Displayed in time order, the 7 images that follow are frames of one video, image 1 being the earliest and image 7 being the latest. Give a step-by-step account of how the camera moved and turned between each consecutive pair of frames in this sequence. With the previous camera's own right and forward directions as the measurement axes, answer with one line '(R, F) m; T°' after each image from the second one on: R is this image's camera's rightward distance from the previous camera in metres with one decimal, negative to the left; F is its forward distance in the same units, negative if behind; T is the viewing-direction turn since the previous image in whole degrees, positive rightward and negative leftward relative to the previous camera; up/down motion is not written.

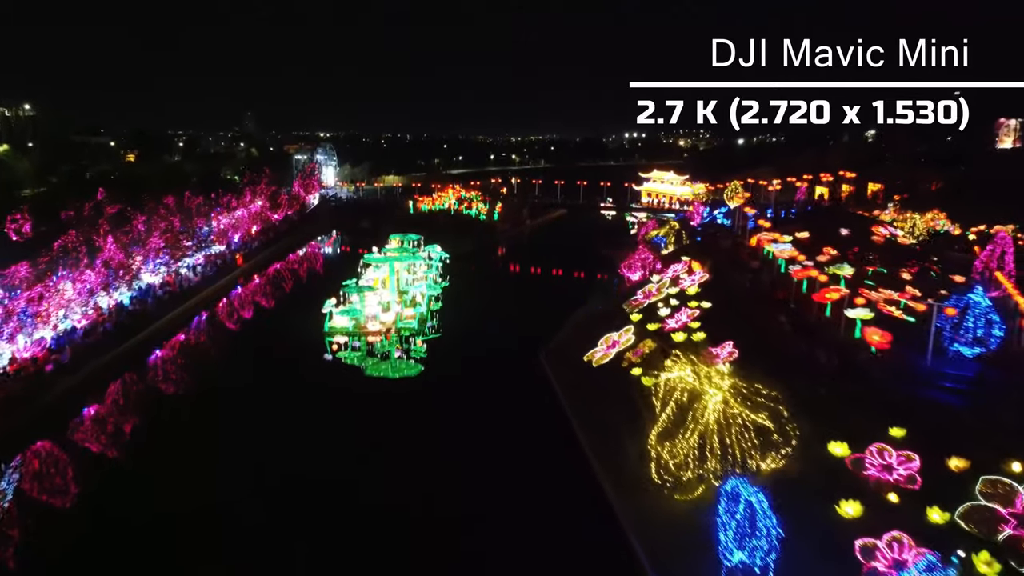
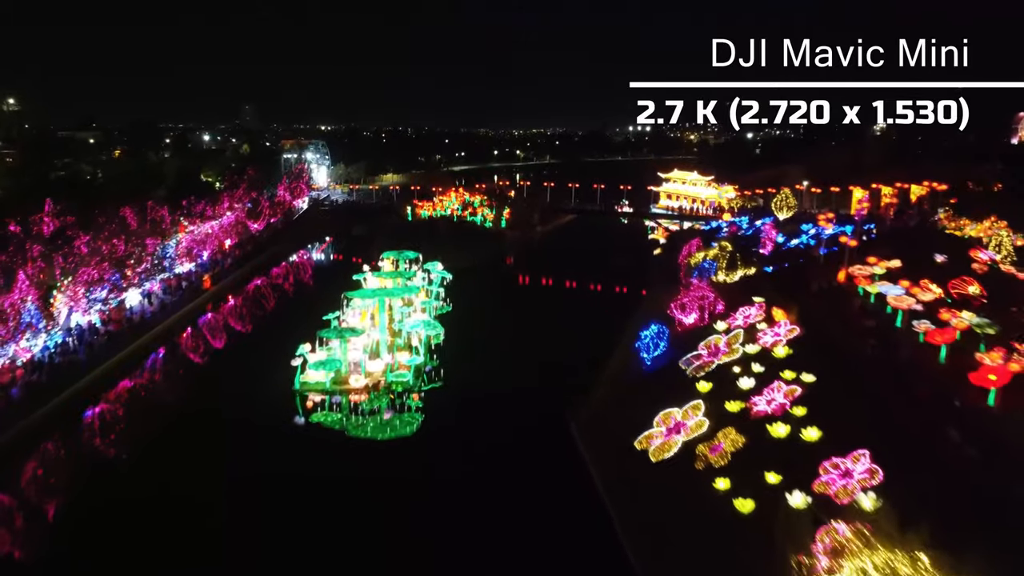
(-0.2, +4.2) m; 0°
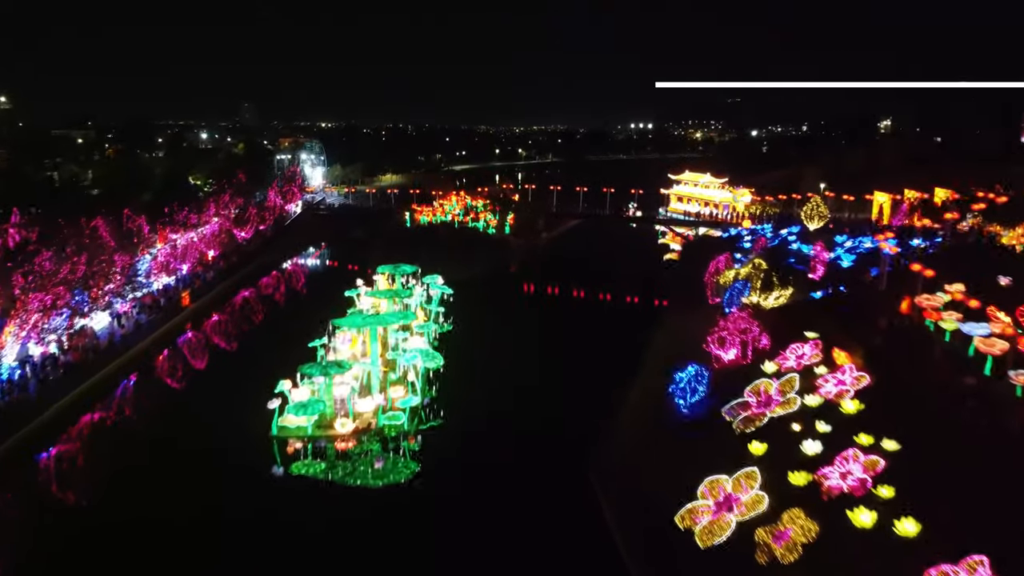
(-0.1, +2.1) m; 0°
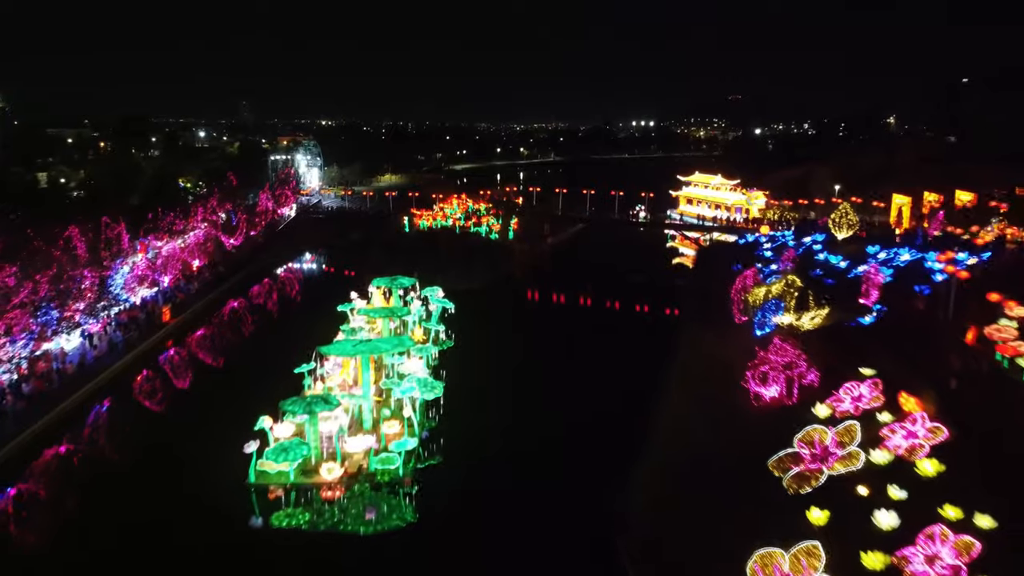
(-0.1, +1.6) m; 0°
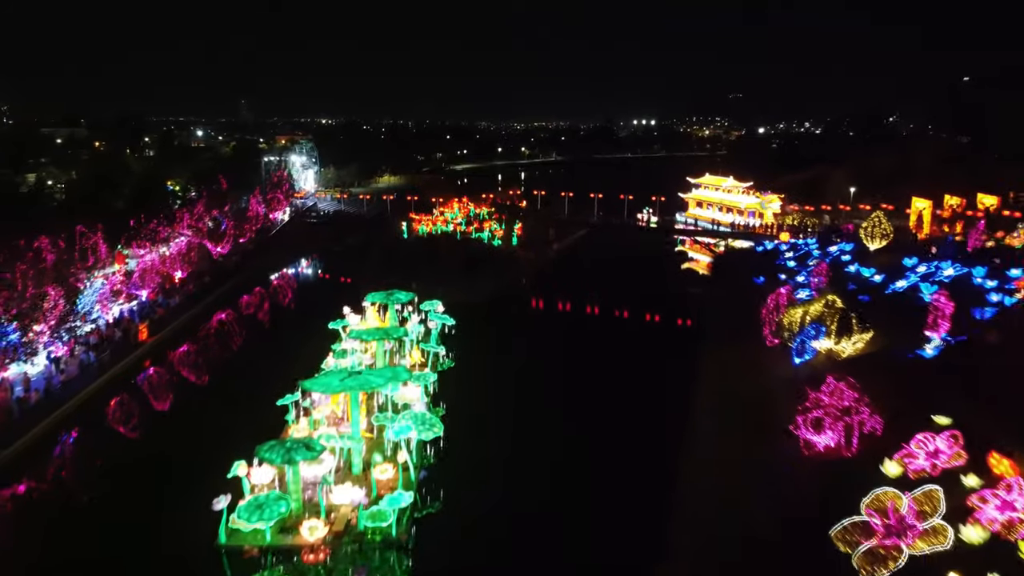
(-0.1, +1.6) m; 0°
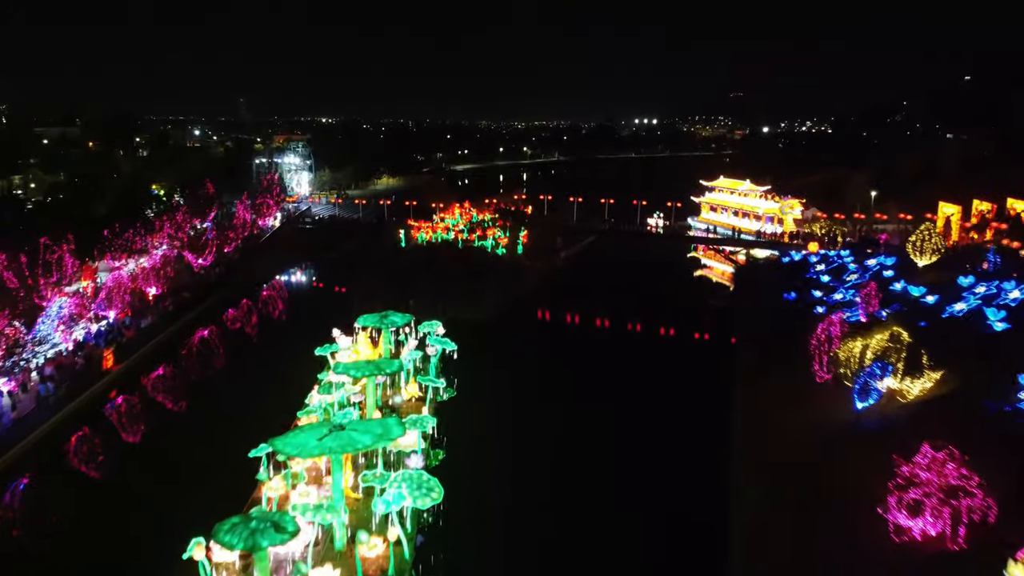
(-0.1, +2.0) m; 0°
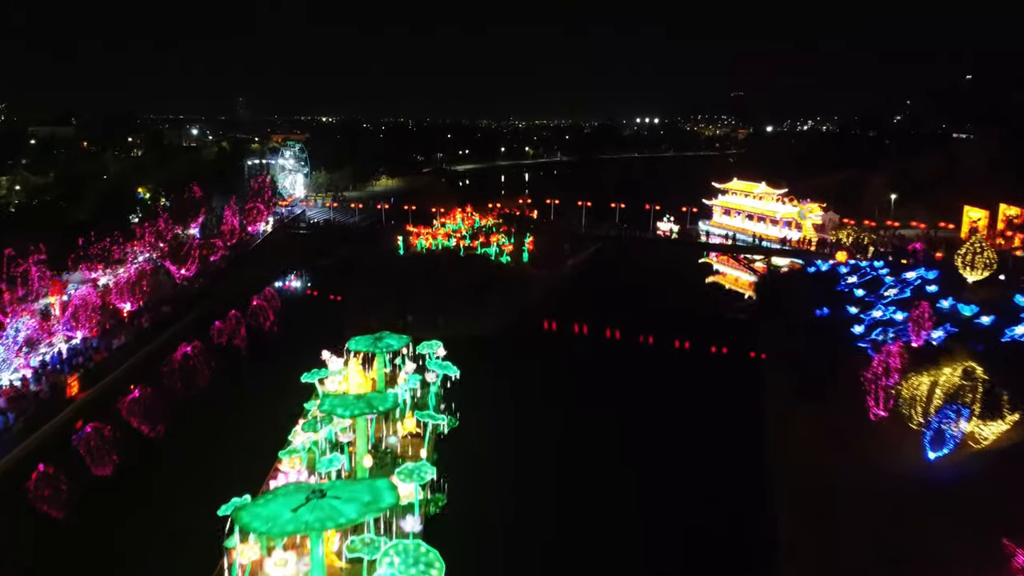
(-0.1, +1.7) m; 0°
